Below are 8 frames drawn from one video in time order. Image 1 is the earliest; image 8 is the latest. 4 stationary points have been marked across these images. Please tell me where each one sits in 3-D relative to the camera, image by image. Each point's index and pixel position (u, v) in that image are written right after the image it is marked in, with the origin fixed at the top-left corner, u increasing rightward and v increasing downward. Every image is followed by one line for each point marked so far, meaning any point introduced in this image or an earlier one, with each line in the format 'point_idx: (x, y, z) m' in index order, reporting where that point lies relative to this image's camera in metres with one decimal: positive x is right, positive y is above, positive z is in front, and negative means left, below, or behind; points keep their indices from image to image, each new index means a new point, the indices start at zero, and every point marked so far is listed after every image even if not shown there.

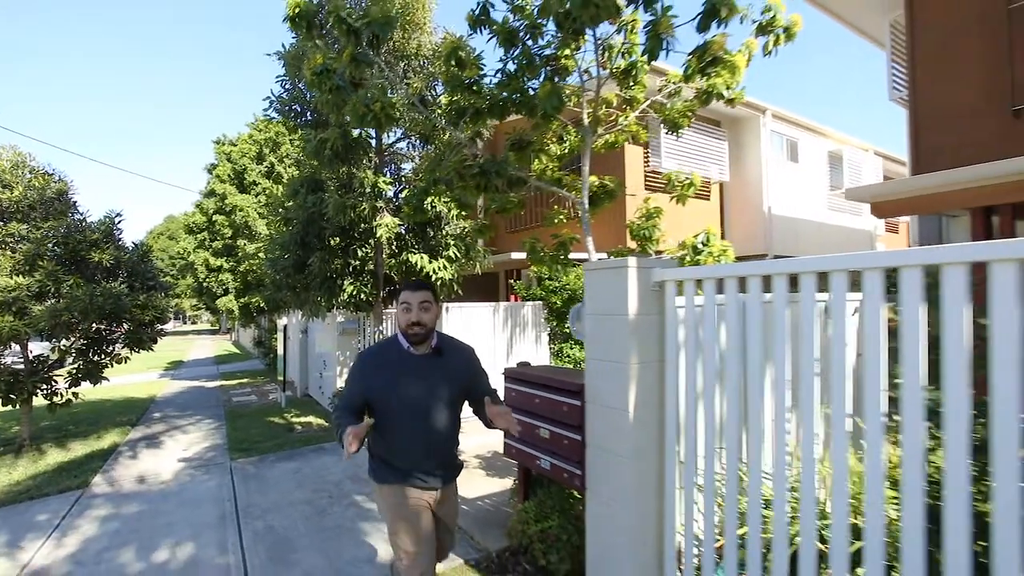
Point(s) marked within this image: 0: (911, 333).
0: (+1.5, -0.2, +2.1) m
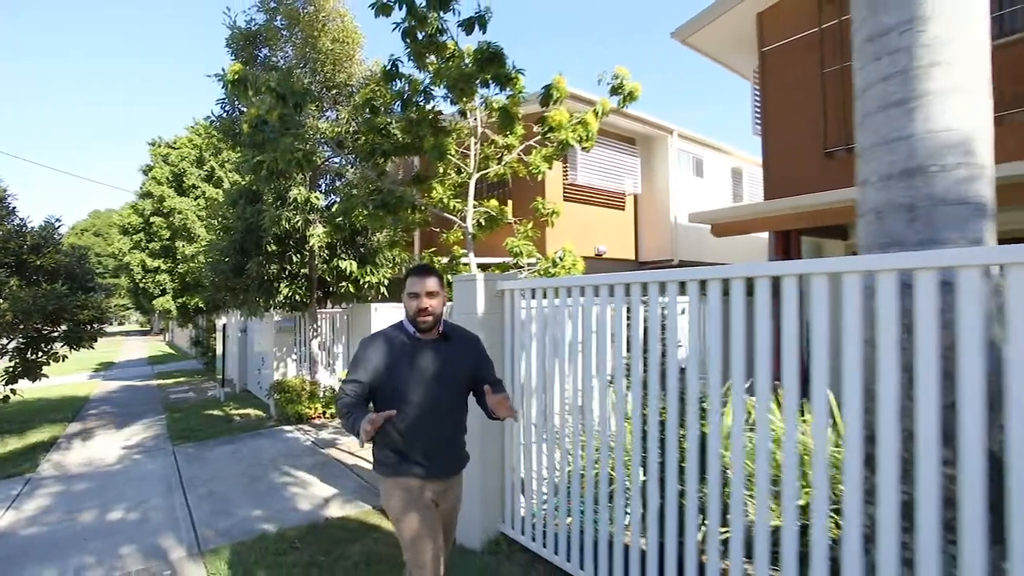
0: (+0.7, -0.2, +3.4) m
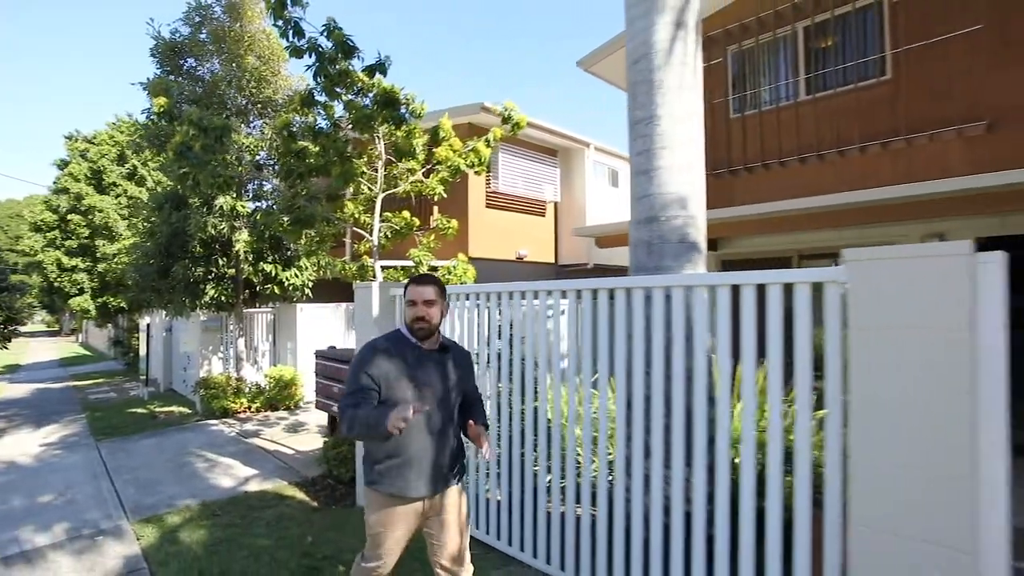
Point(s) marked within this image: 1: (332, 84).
0: (-0.3, -0.3, +4.4) m
1: (-2.1, +2.4, +6.2) m
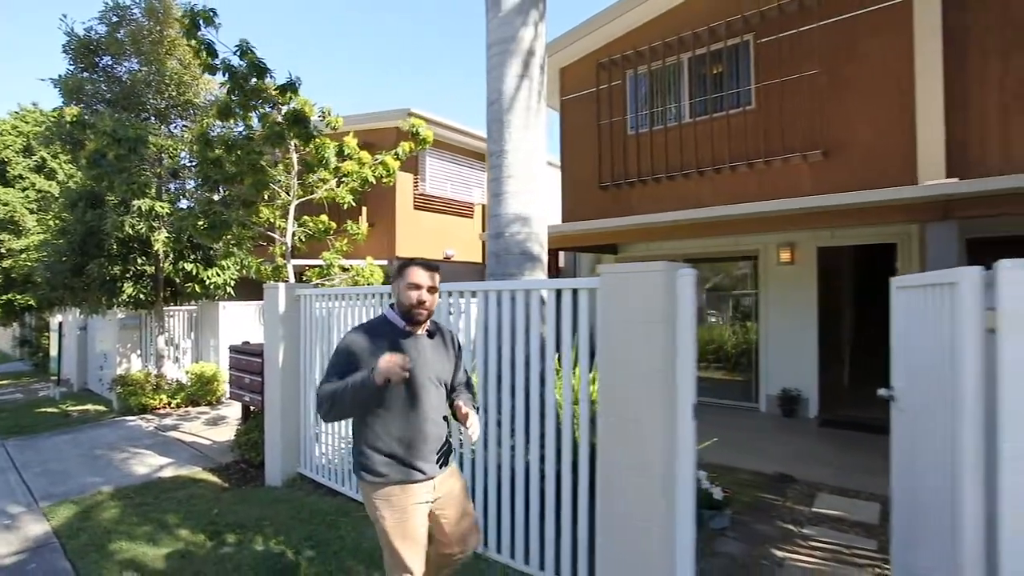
0: (-1.4, -0.3, +5.0) m
1: (-3.4, +2.4, +6.7) m
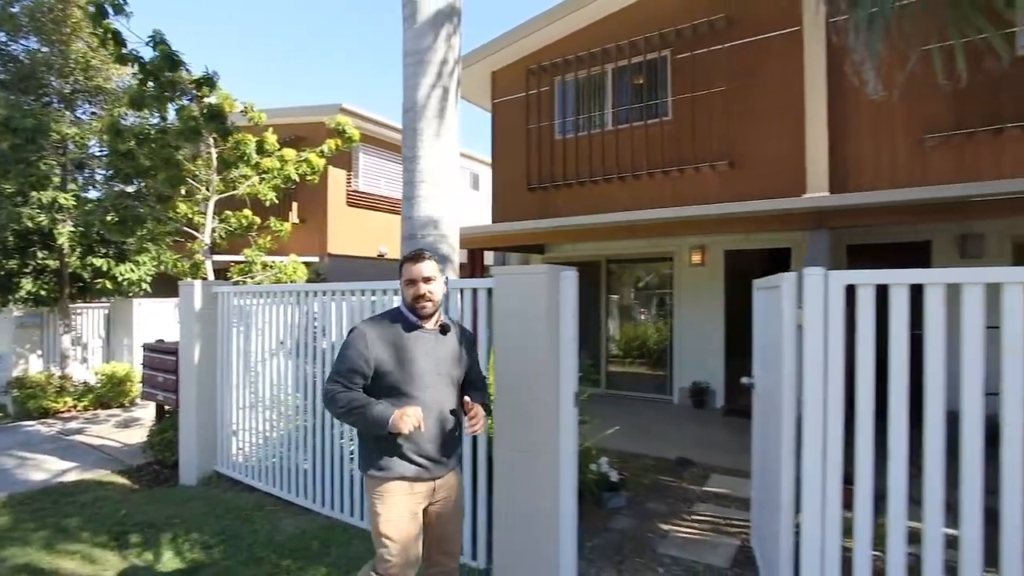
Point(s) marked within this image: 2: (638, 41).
0: (-2.2, -0.3, +5.1) m
1: (-4.4, +2.5, +6.5) m
2: (+2.3, +4.5, +9.5) m
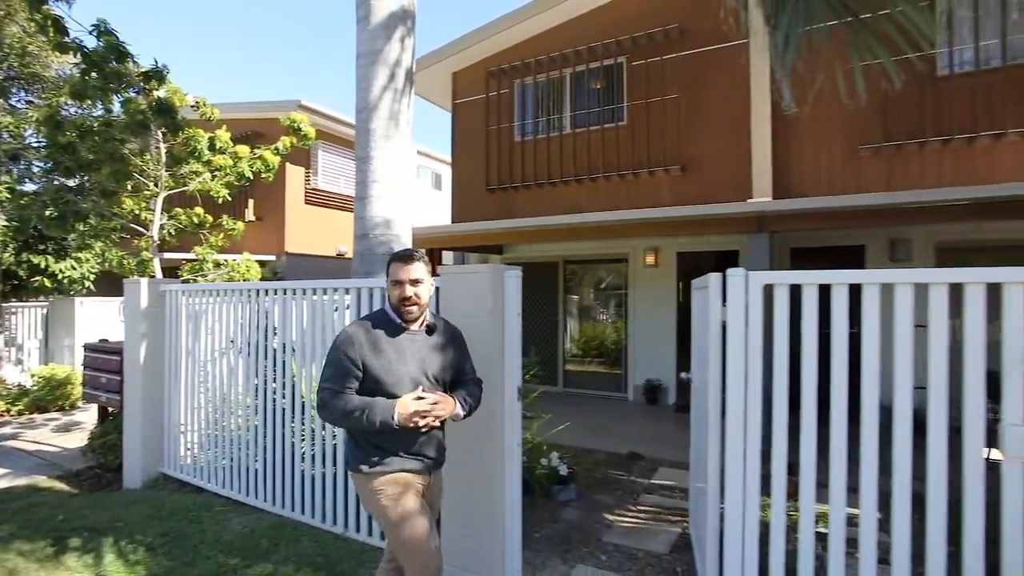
0: (-2.6, -0.3, +5.0) m
1: (-4.9, +2.5, +6.3) m
2: (+1.6, +4.5, +9.8) m
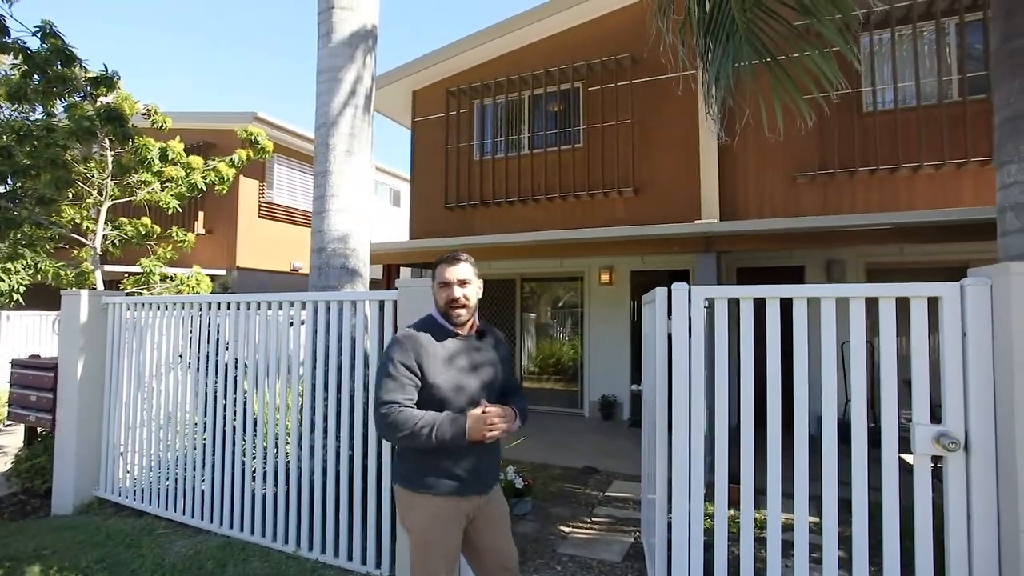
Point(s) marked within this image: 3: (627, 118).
0: (-3.0, -0.4, +4.9) m
1: (-5.4, +2.4, +6.1) m
2: (+0.8, +4.2, +10.1) m
3: (+2.1, +3.1, +9.4) m
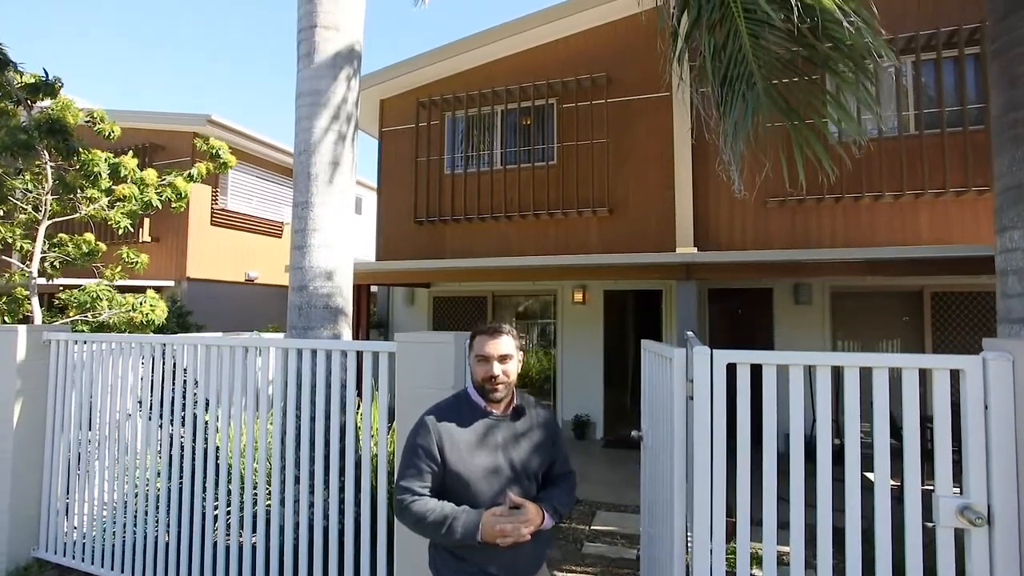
0: (-3.1, -0.7, +4.4) m
1: (-5.5, +2.0, +5.4) m
2: (+0.3, +3.9, +10.0) m
3: (+1.6, +2.7, +9.4) m
